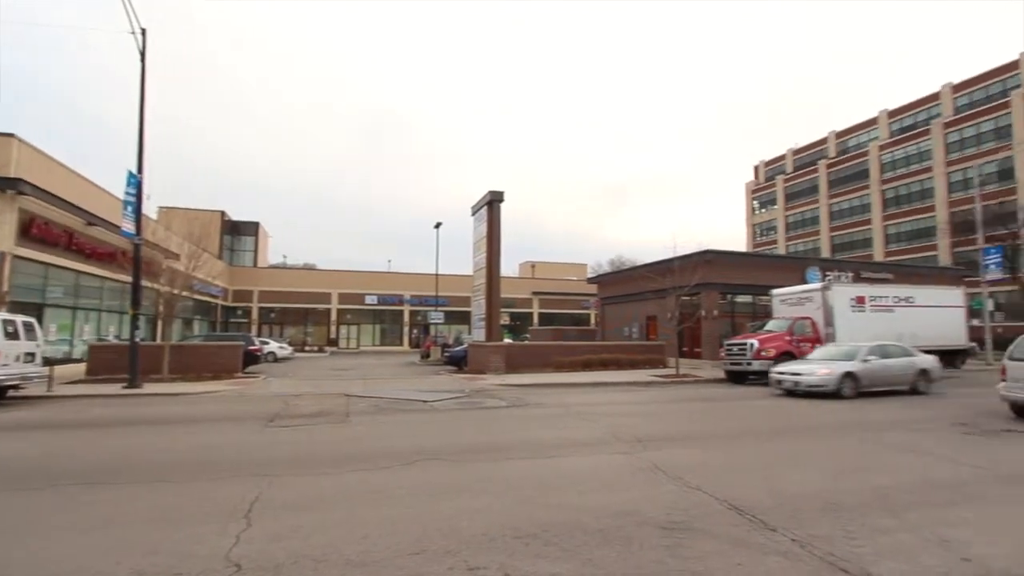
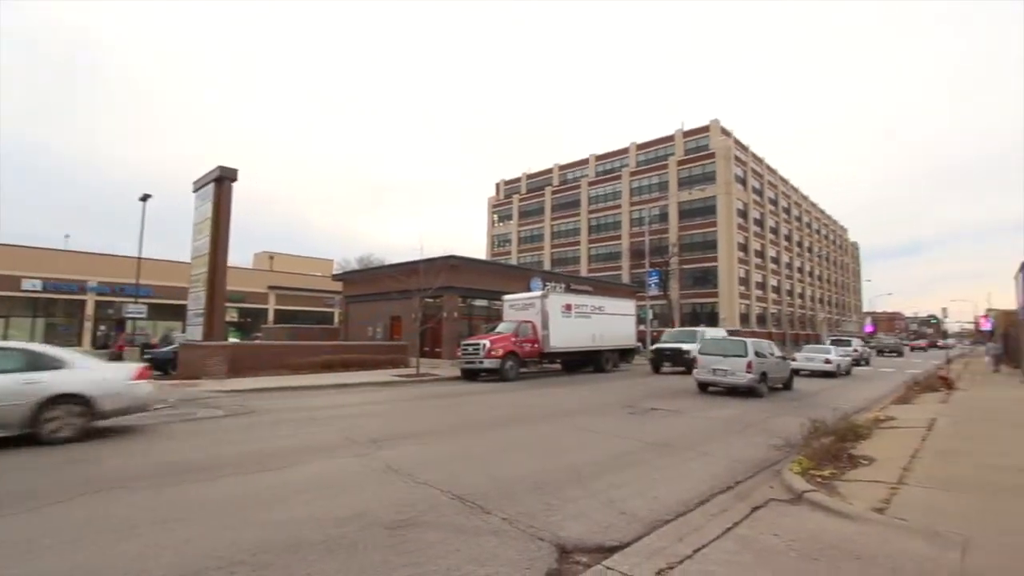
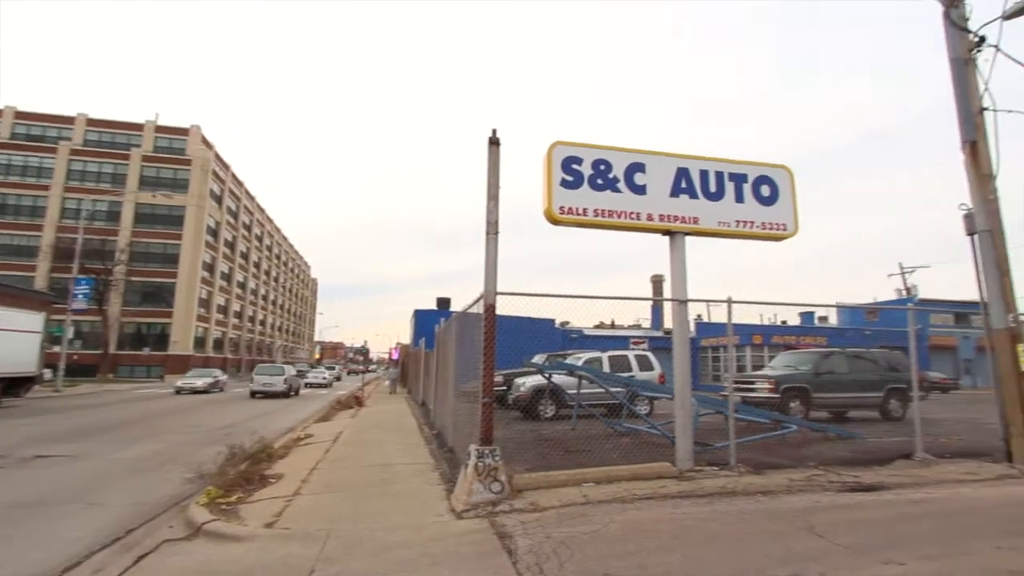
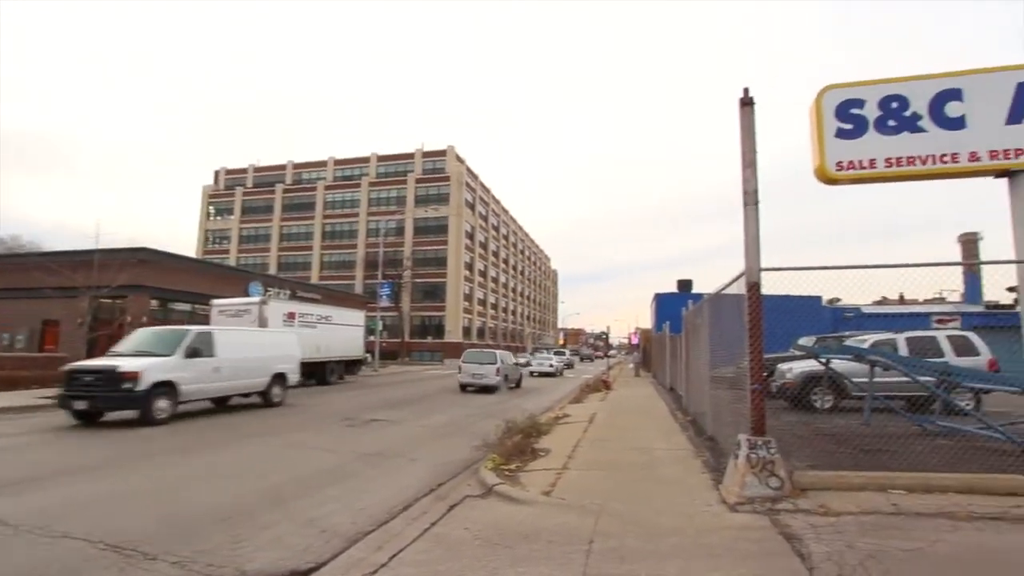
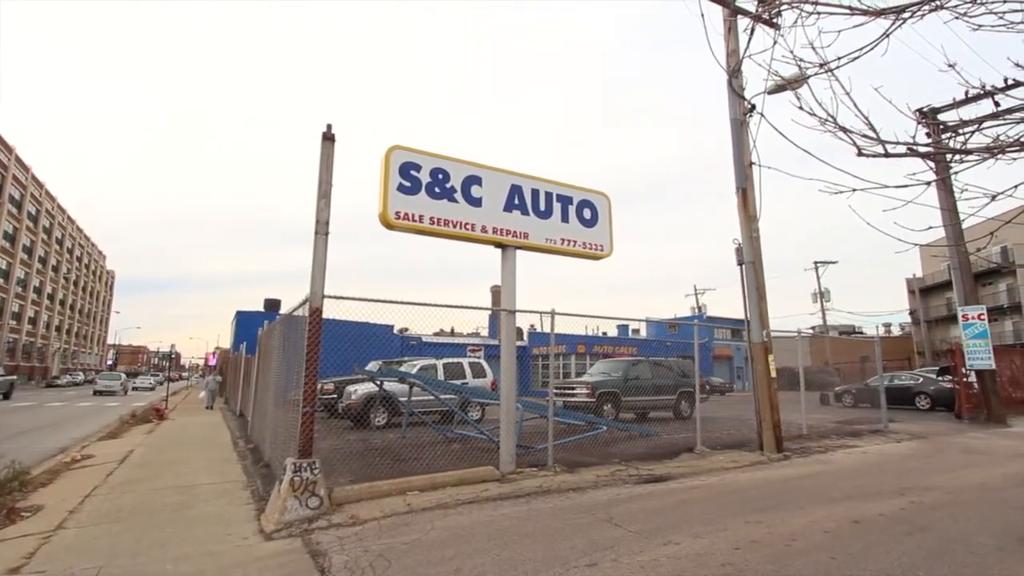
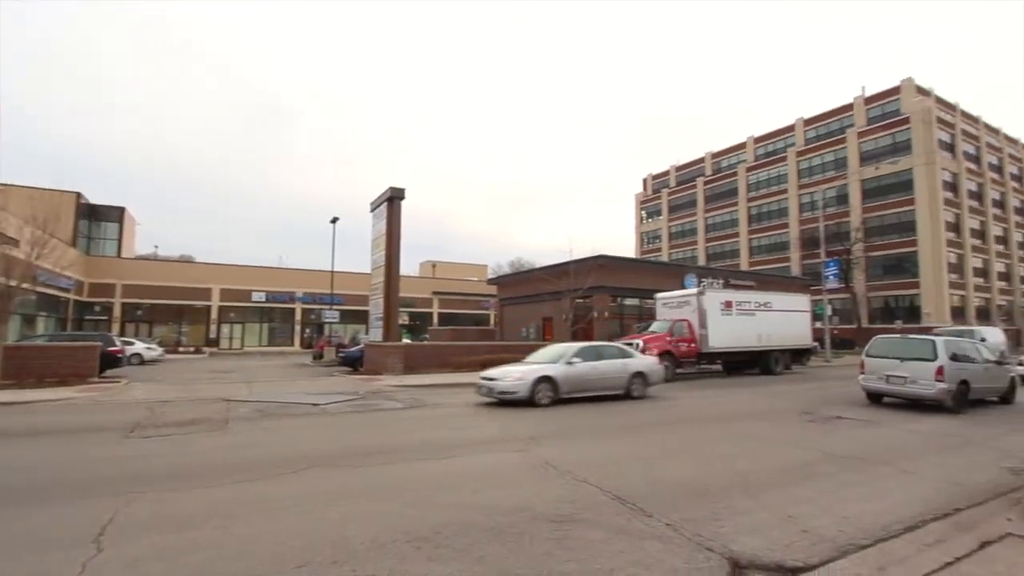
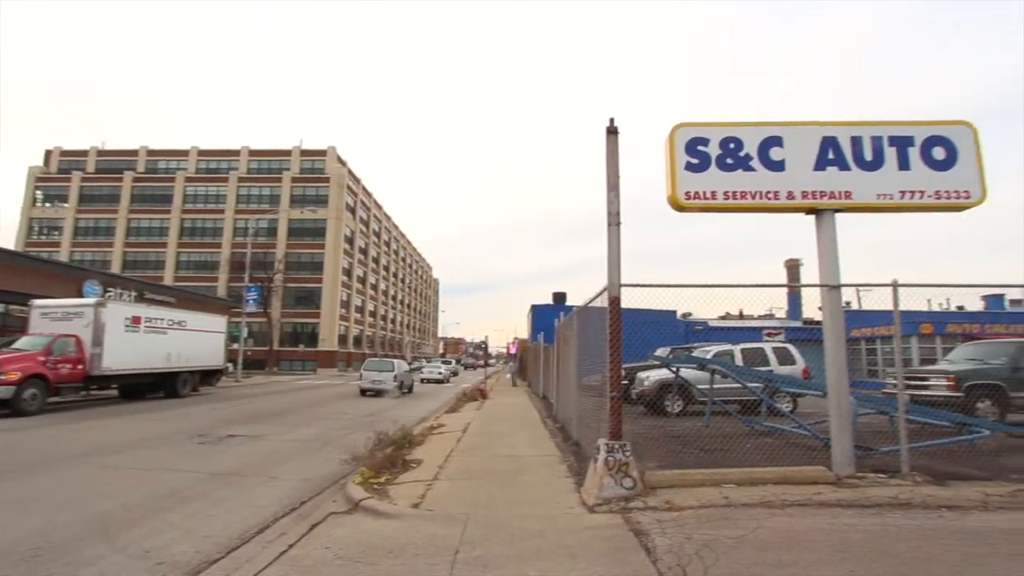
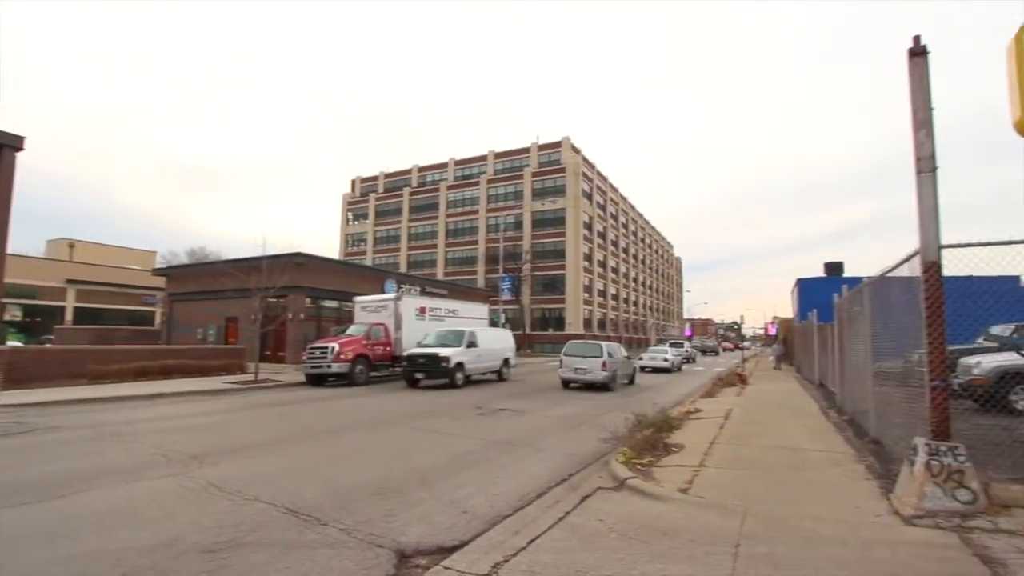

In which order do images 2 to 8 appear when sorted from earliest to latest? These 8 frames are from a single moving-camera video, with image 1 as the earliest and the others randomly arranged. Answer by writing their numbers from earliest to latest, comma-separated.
6, 2, 8, 4, 7, 3, 5
